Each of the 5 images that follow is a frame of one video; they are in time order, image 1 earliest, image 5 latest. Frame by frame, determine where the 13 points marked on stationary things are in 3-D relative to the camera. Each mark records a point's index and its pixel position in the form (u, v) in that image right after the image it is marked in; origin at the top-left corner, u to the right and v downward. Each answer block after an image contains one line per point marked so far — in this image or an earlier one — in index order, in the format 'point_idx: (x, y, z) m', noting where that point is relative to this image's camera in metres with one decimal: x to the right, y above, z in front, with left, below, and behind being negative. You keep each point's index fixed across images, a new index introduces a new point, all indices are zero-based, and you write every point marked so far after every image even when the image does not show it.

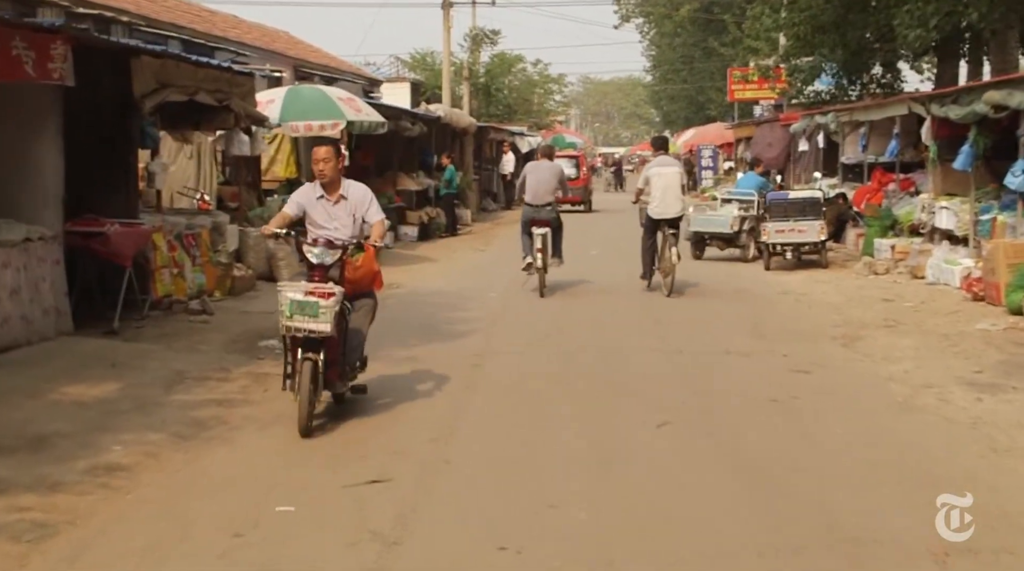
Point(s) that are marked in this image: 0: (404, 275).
0: (-1.4, +0.1, +18.3) m
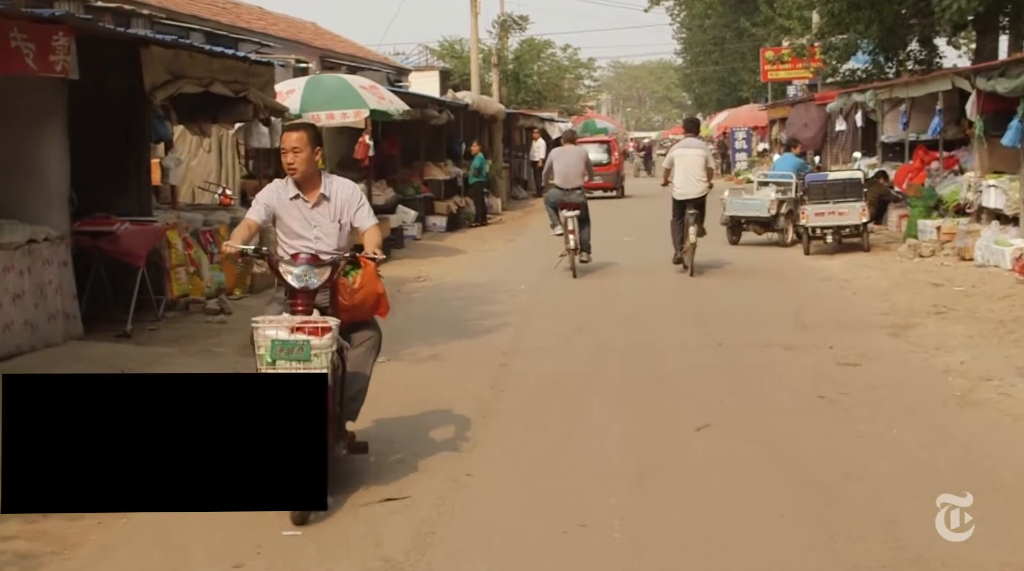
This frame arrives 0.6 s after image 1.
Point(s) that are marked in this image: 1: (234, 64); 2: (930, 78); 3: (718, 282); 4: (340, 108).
0: (-1.0, +0.2, +17.8) m
1: (-2.9, +2.3, +14.5) m
2: (+5.8, +2.9, +19.3) m
3: (+2.3, +0.1, +15.5) m
4: (-2.1, +2.2, +17.0) m
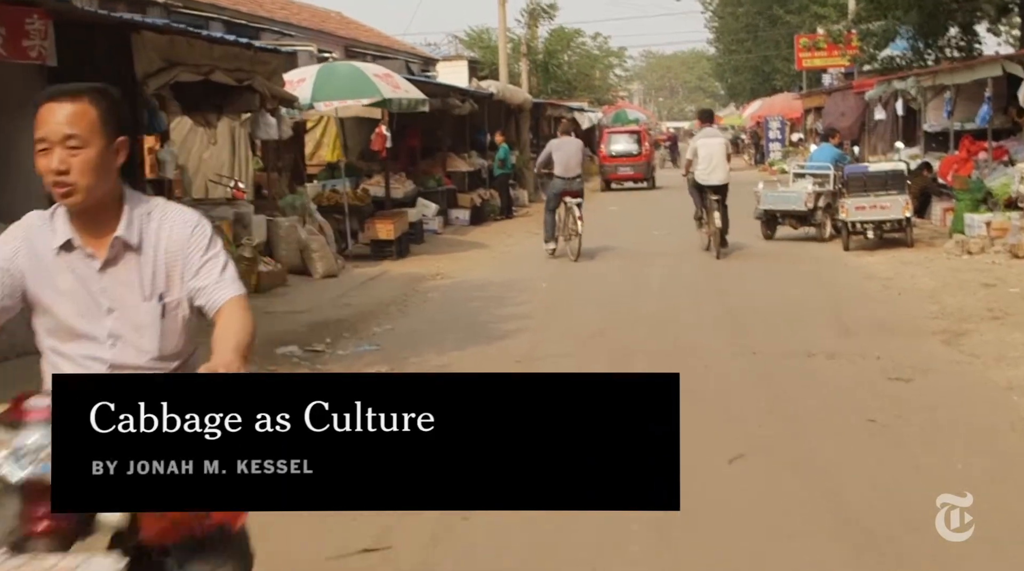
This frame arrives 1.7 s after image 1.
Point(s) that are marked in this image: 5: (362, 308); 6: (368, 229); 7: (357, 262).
0: (-0.7, +0.3, +17.0) m
1: (-2.7, +2.3, +13.7) m
2: (+6.1, +2.9, +18.3) m
3: (+2.5, +0.1, +14.6) m
4: (-1.8, +2.2, +16.2) m
5: (-1.3, -0.2, +12.5) m
6: (-1.8, +0.7, +17.1) m
7: (-1.9, +0.3, +16.9) m
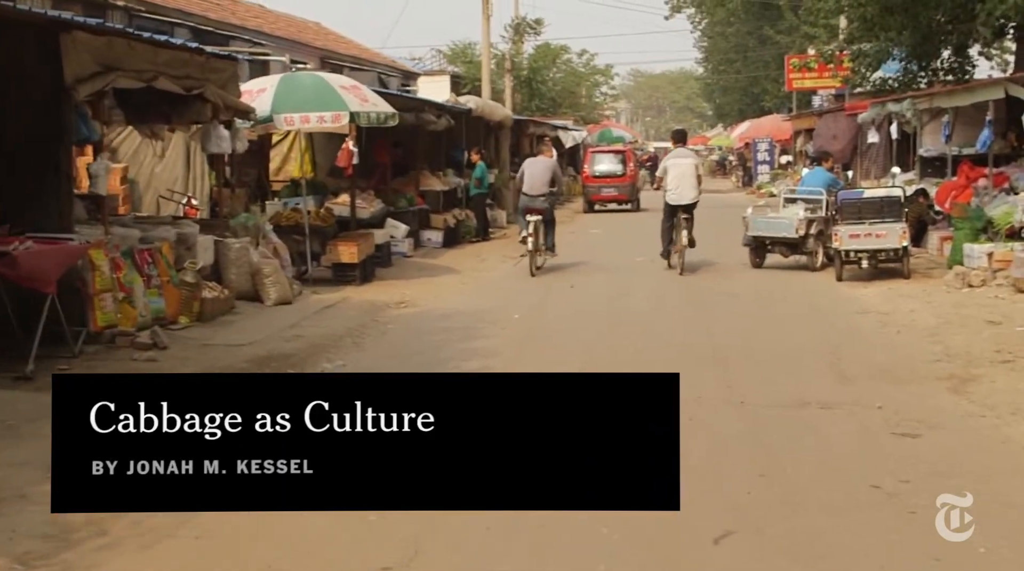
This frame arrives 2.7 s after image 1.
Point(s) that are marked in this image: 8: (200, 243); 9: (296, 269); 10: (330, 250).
0: (-1.1, 0.0, +15.9) m
1: (-3.0, +2.1, +12.6) m
2: (+5.8, +2.5, +17.3) m
3: (+2.2, -0.2, +13.6) m
4: (-2.1, +1.9, +15.1) m
5: (-1.6, -0.4, +11.4) m
6: (-2.1, +0.4, +16.0) m
7: (-2.2, 0.0, +15.8) m
8: (-2.8, +0.4, +12.3) m
9: (-2.5, +0.2, +16.2) m
10: (-2.1, +0.4, +16.0) m
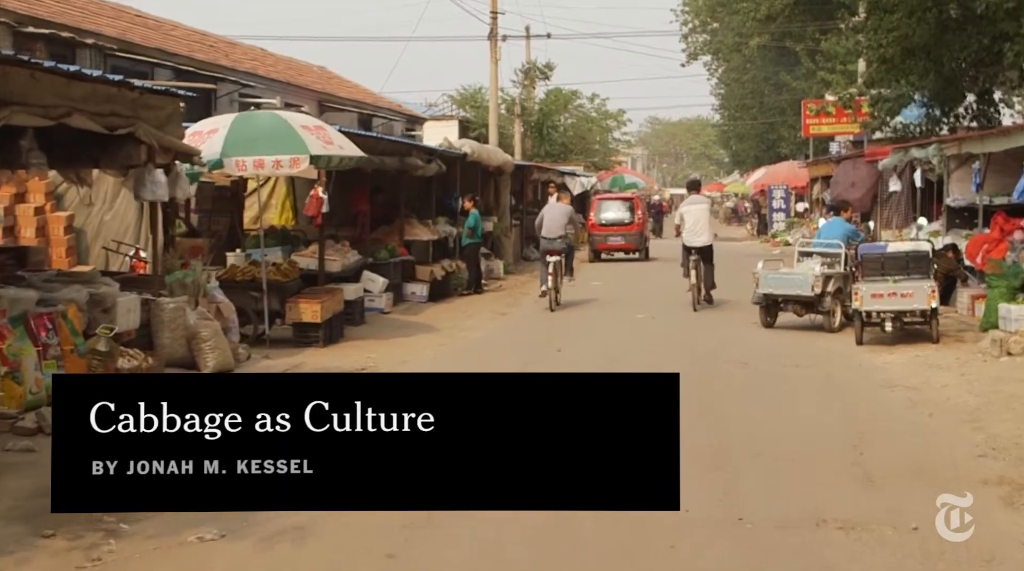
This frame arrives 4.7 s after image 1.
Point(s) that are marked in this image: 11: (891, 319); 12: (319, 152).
0: (-1.3, -0.7, +14.2) m
1: (-3.2, +1.5, +11.0) m
2: (+5.6, +1.8, +15.6) m
3: (+2.0, -0.8, +11.8) m
4: (-2.3, +1.3, +13.5) m
5: (-1.9, -0.9, +9.8) m
6: (-2.3, -0.2, +14.4) m
7: (-2.4, -0.7, +14.1) m
8: (-3.0, -0.1, +10.6) m
9: (-2.7, -0.5, +14.5) m
10: (-2.3, -0.2, +14.4) m
11: (+3.9, -0.4, +14.3) m
12: (-1.9, +1.3, +13.6) m
